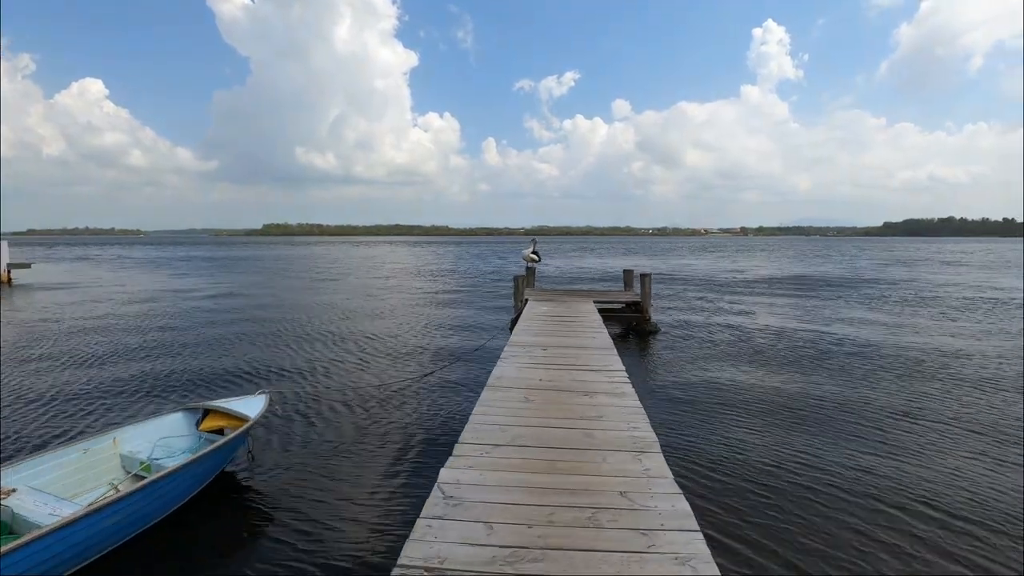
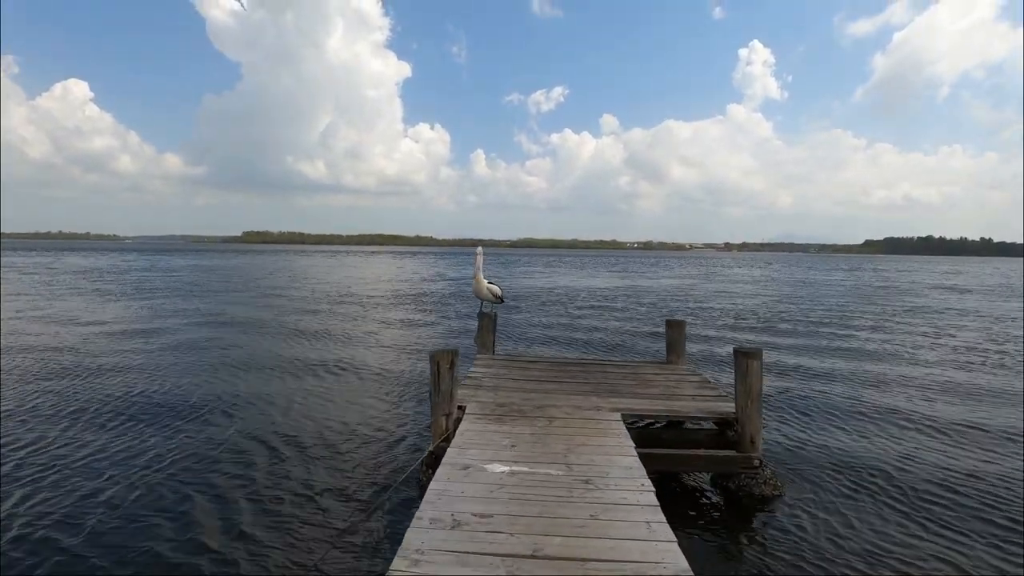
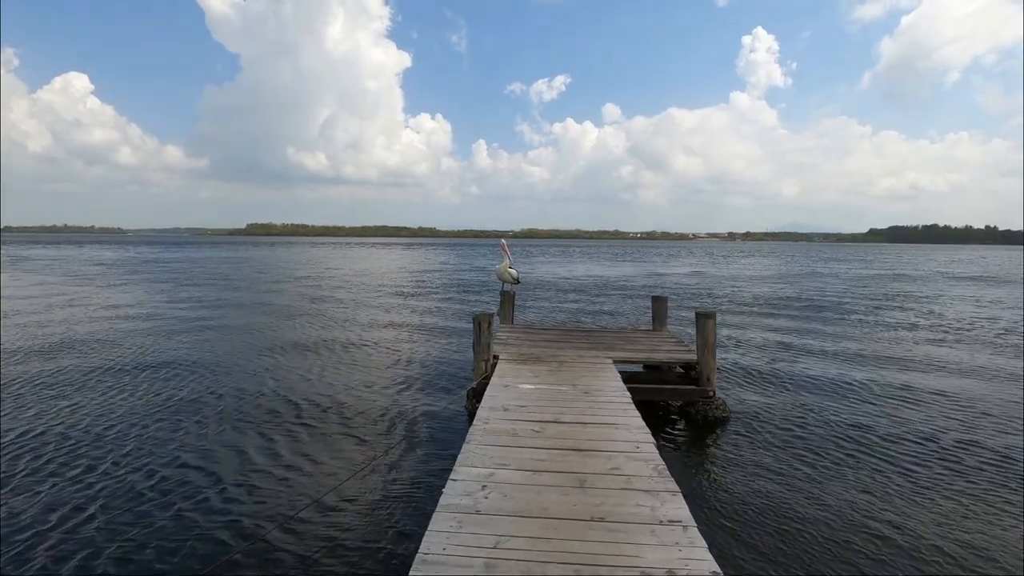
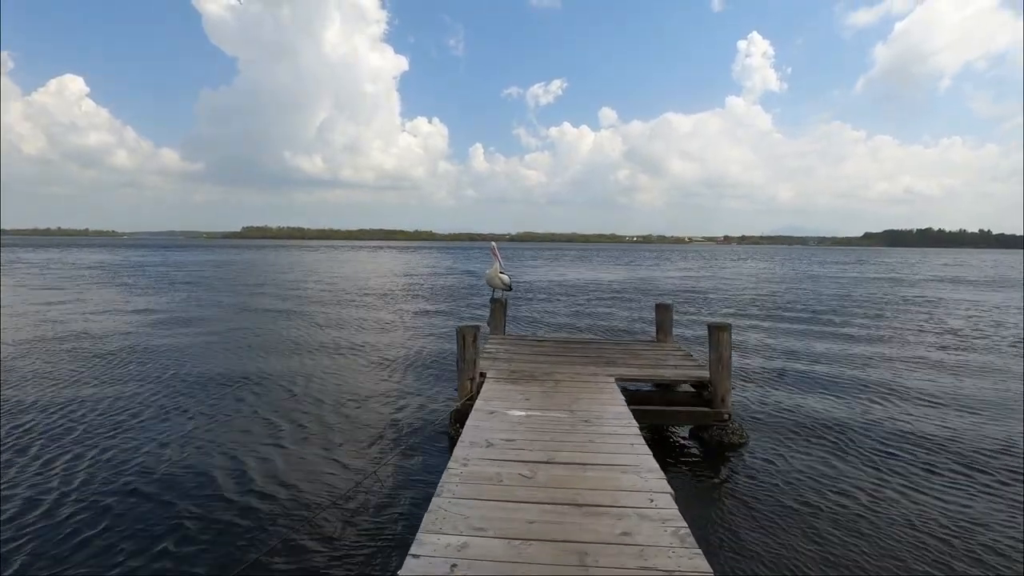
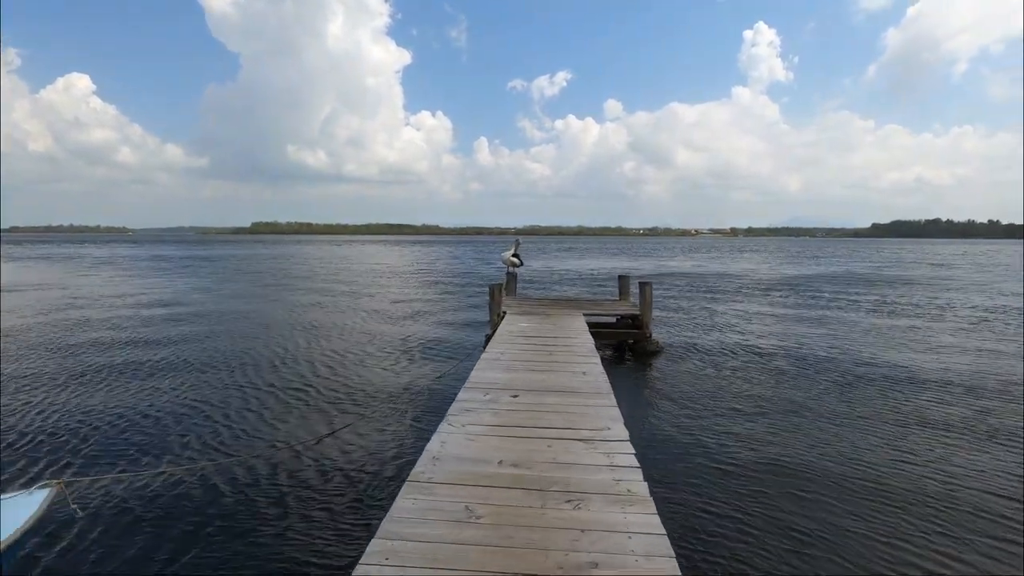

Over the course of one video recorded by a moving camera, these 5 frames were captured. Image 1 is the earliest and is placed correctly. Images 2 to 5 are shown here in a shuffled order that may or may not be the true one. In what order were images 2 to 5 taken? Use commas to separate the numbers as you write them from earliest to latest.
5, 3, 4, 2
